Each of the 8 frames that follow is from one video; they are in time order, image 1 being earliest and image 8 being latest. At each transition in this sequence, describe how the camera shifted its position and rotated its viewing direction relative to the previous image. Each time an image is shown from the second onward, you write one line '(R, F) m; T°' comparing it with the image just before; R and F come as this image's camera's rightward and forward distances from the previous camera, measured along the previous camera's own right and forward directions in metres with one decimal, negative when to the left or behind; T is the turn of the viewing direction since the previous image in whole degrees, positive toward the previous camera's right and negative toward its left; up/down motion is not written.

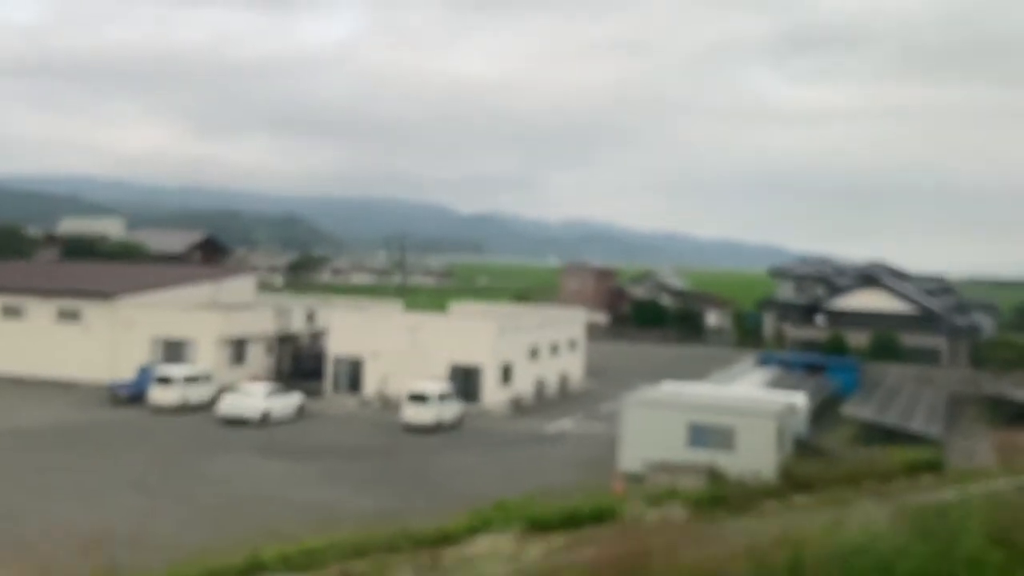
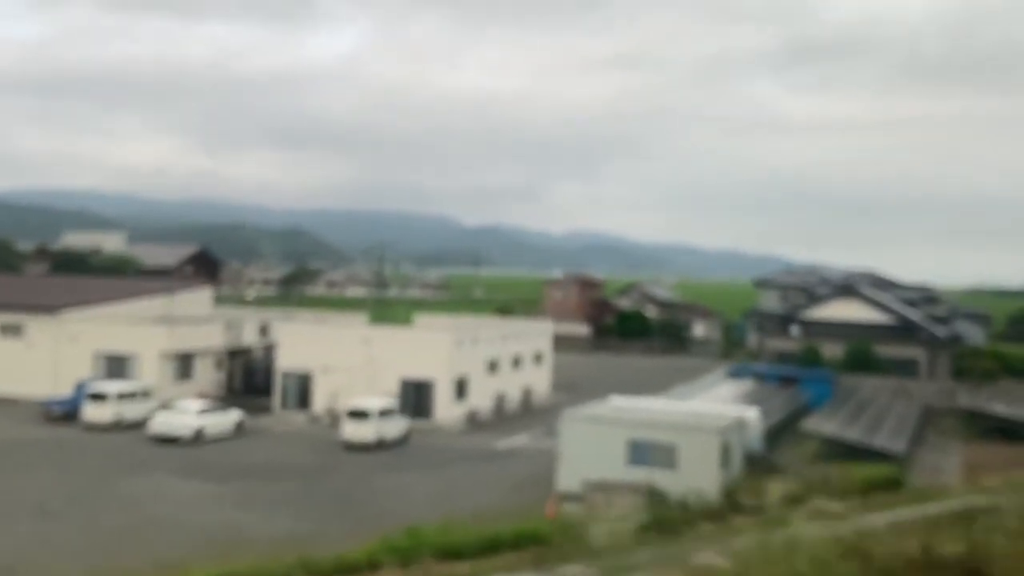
(+0.6, +0.6) m; 0°
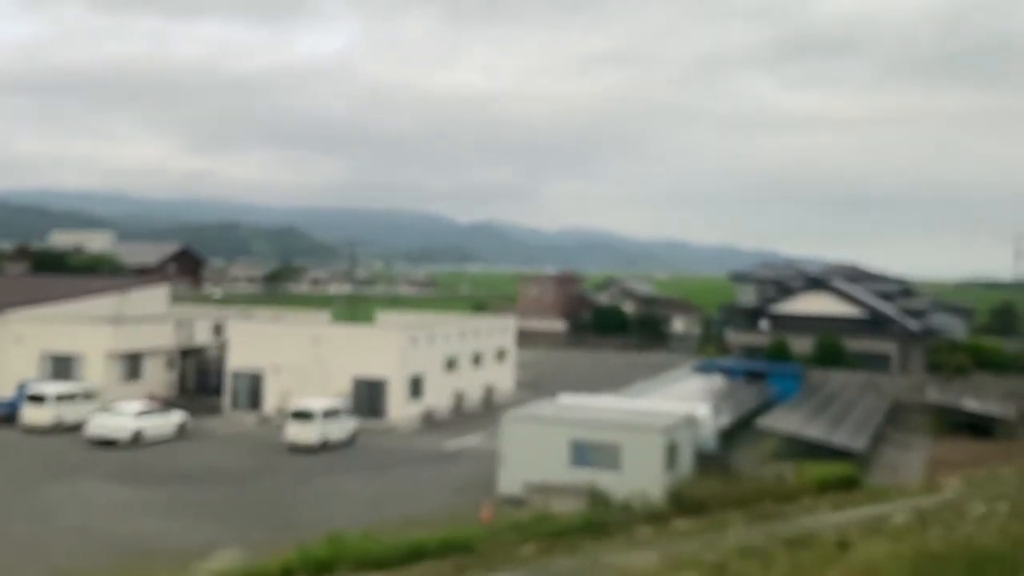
(+0.4, +0.4) m; 0°
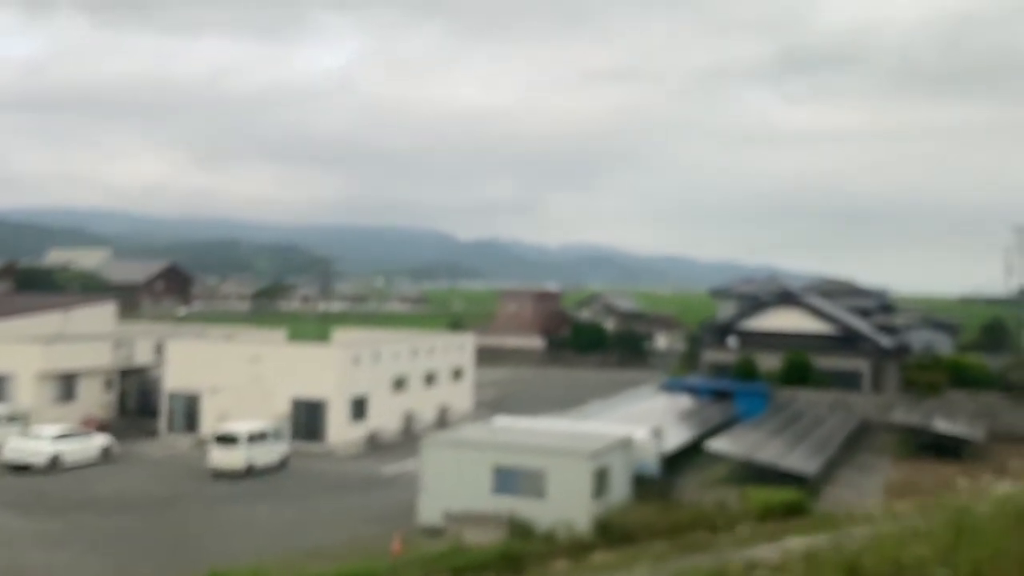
(+0.6, +0.6) m; 0°
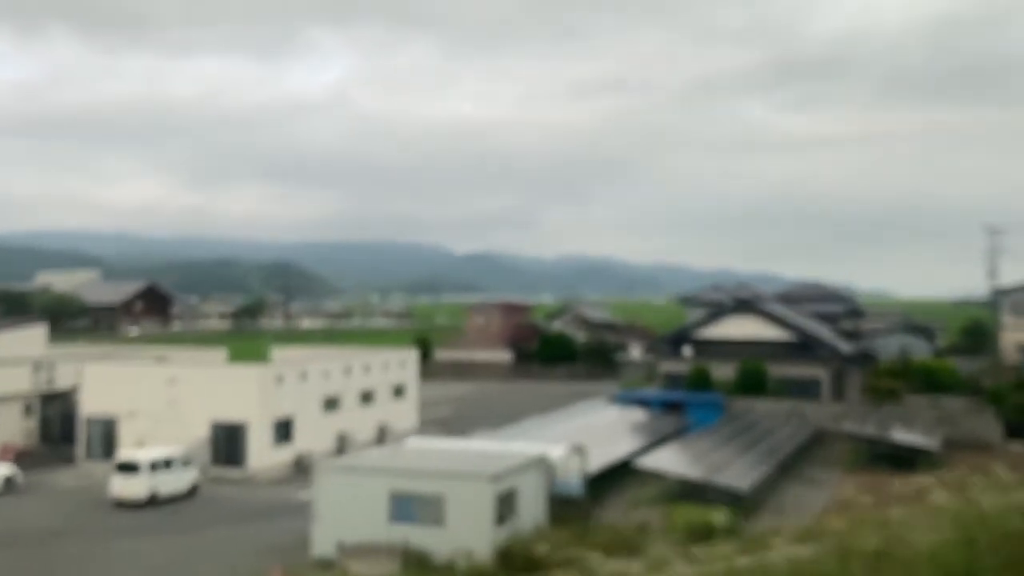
(+0.7, +0.6) m; 0°
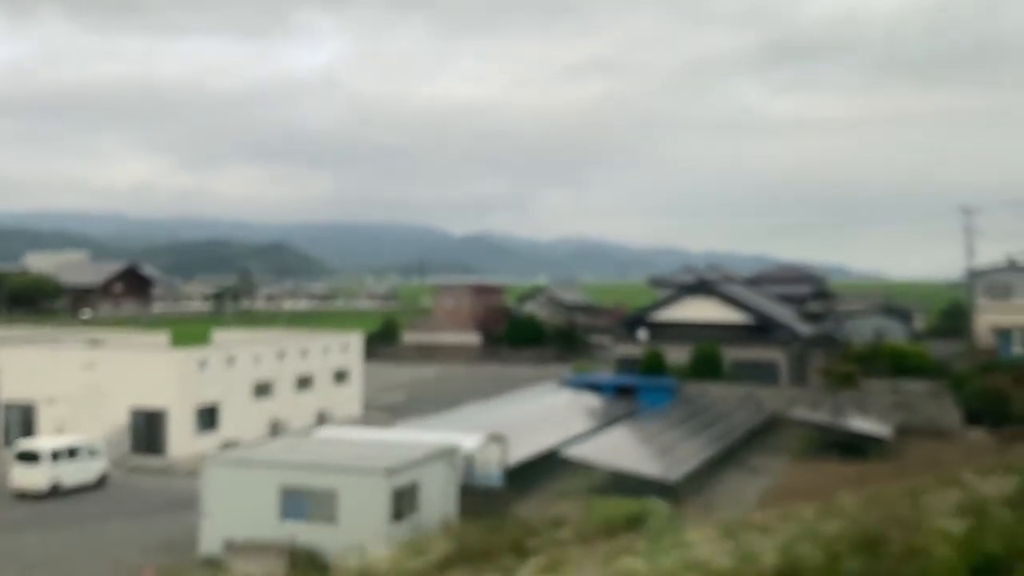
(+0.6, +0.6) m; 0°
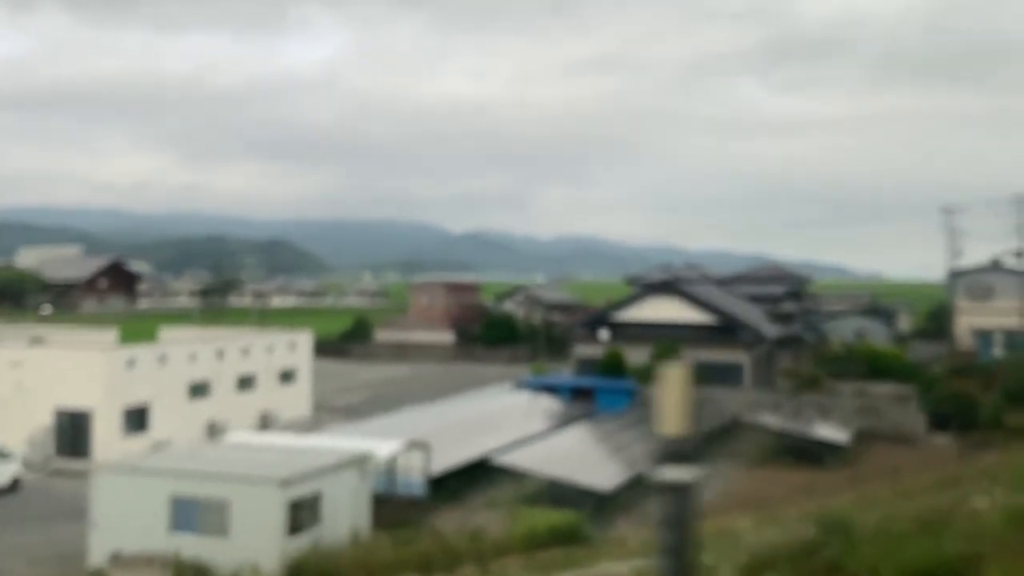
(+0.5, +0.5) m; 0°
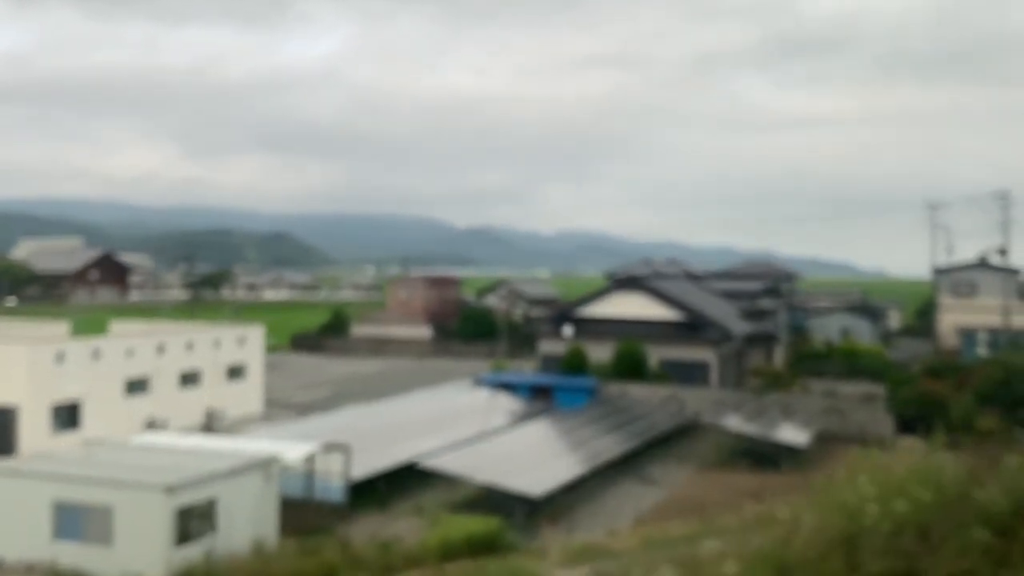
(+0.5, +0.5) m; 0°
